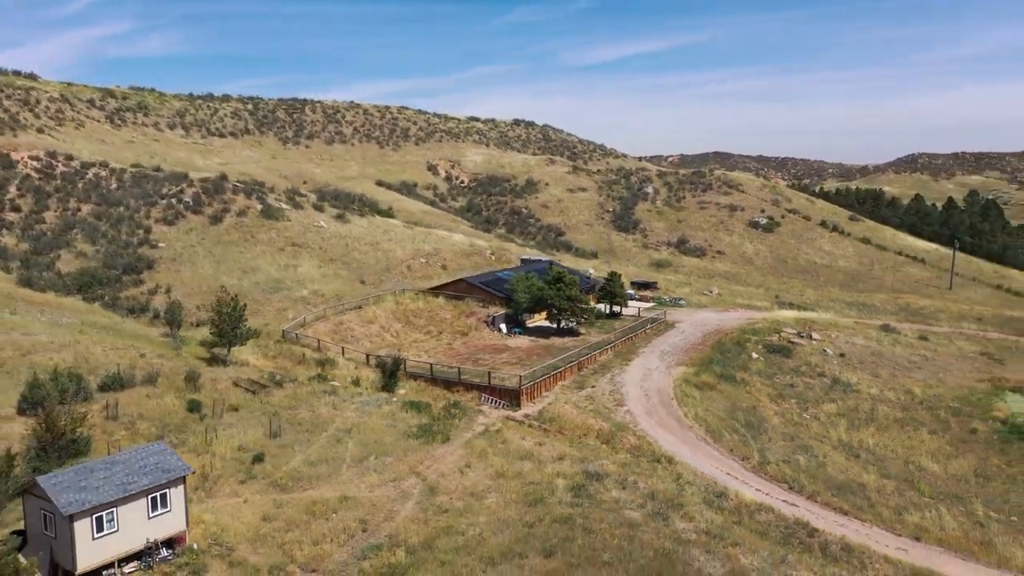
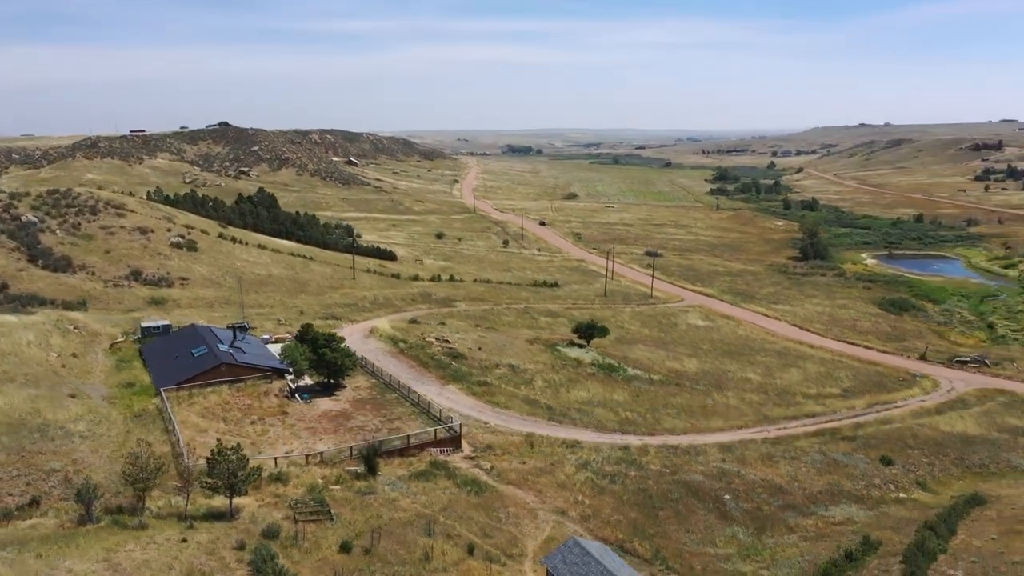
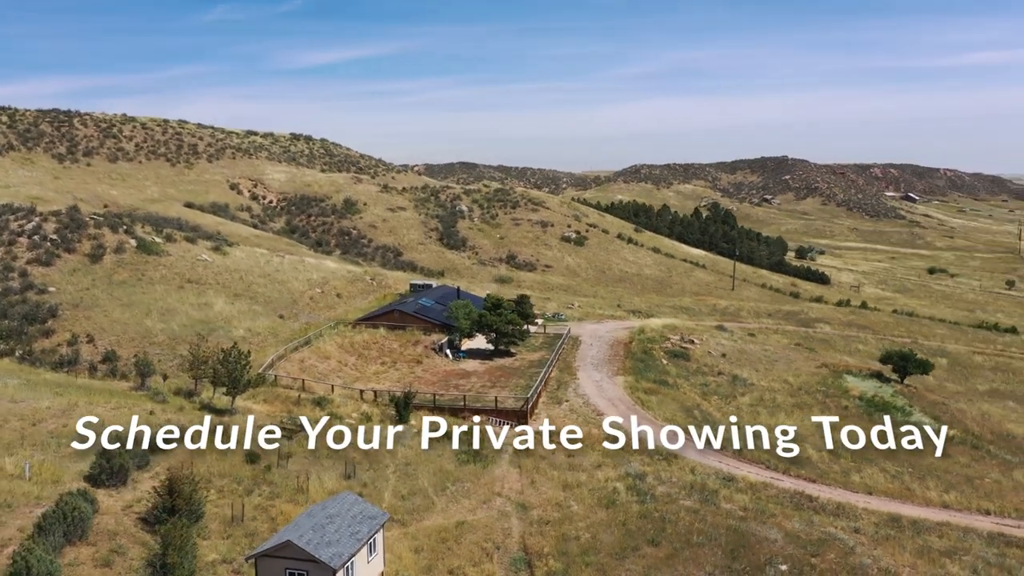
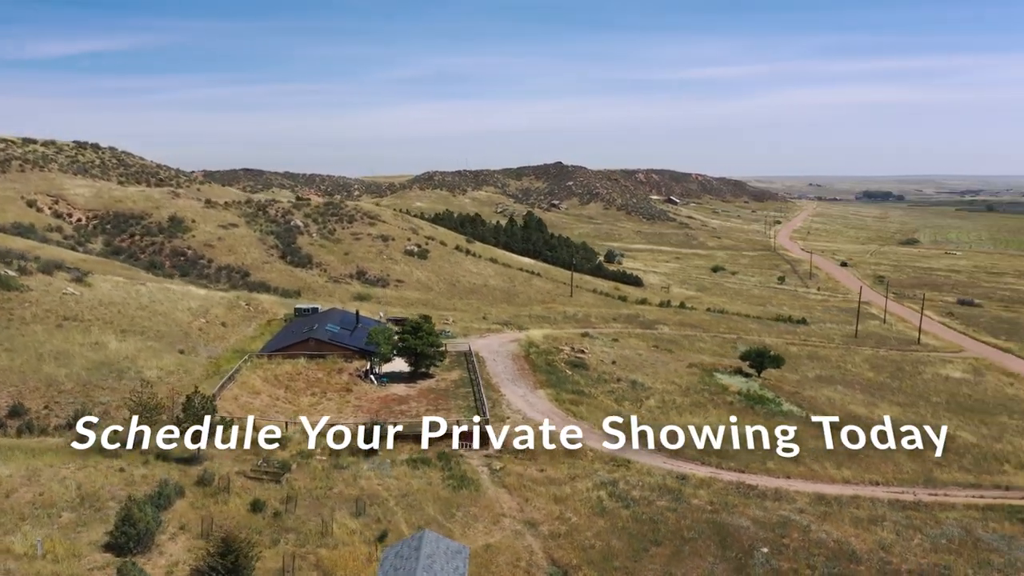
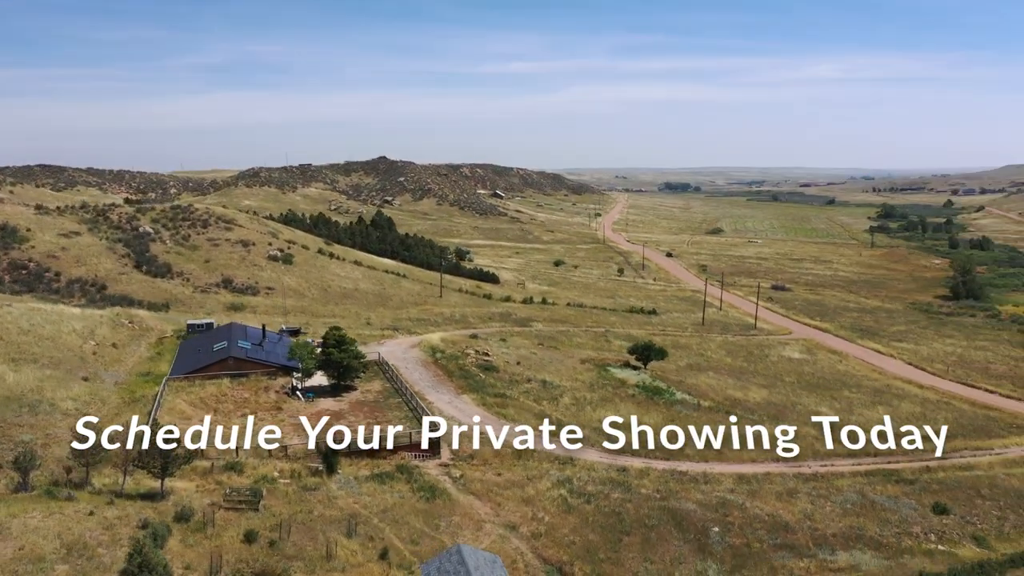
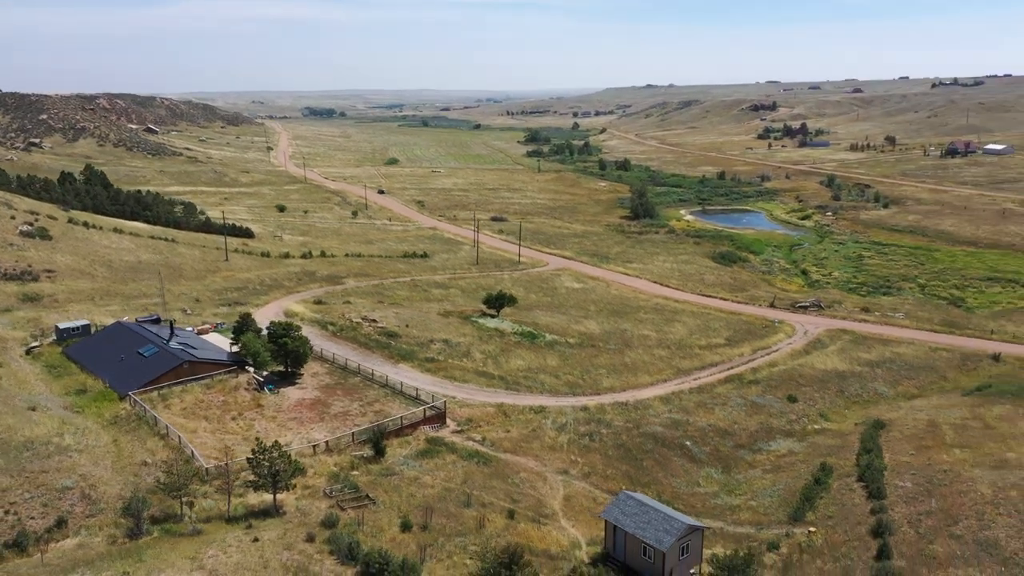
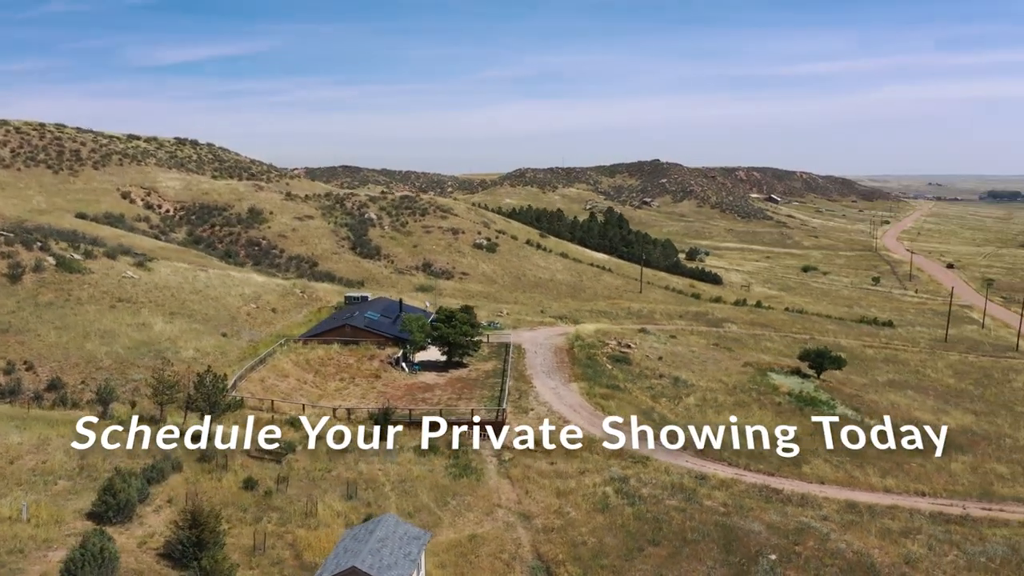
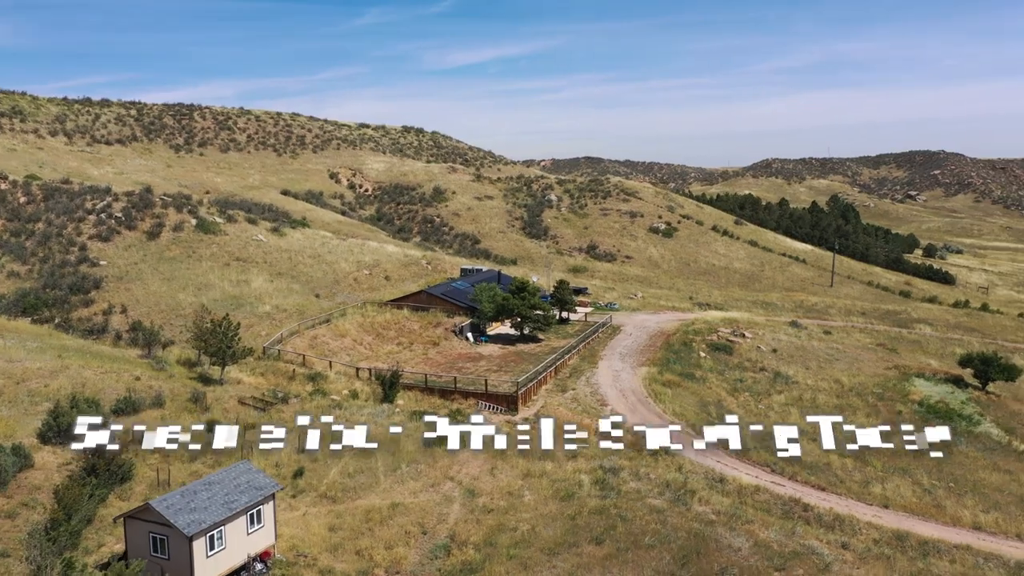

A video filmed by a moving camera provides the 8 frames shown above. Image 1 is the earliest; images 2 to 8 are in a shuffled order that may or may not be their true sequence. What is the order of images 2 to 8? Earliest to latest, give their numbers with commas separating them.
8, 3, 7, 4, 5, 2, 6
